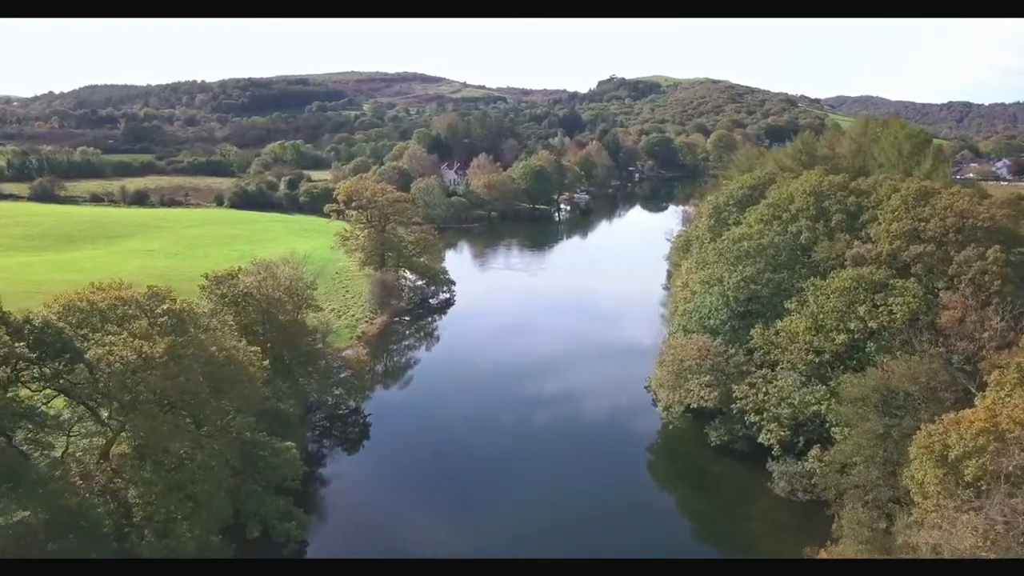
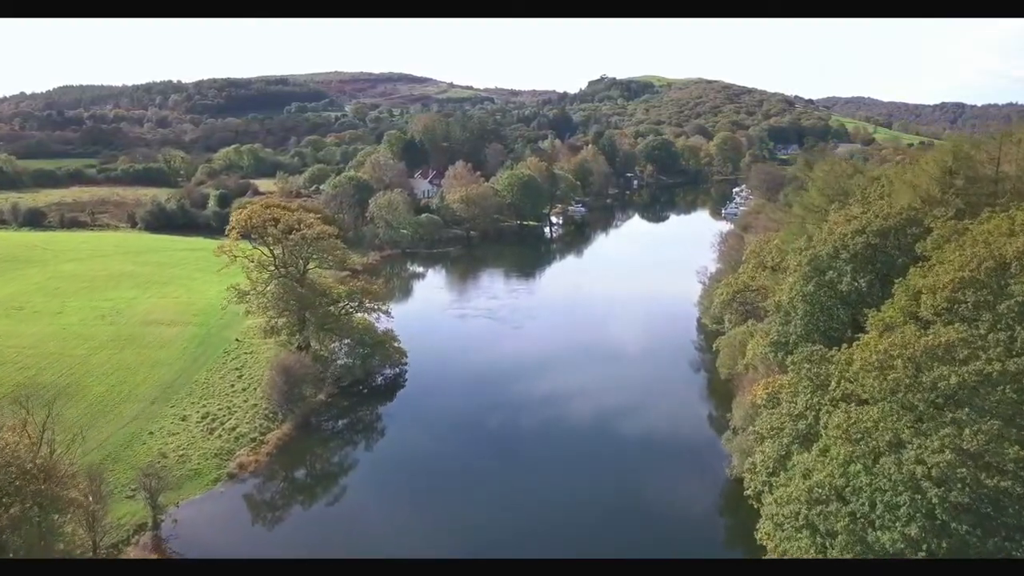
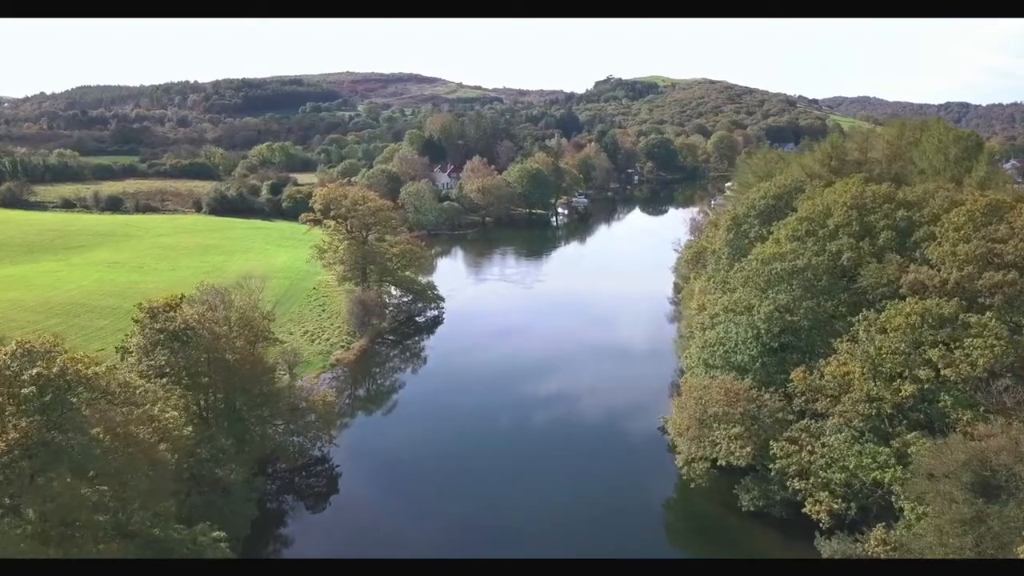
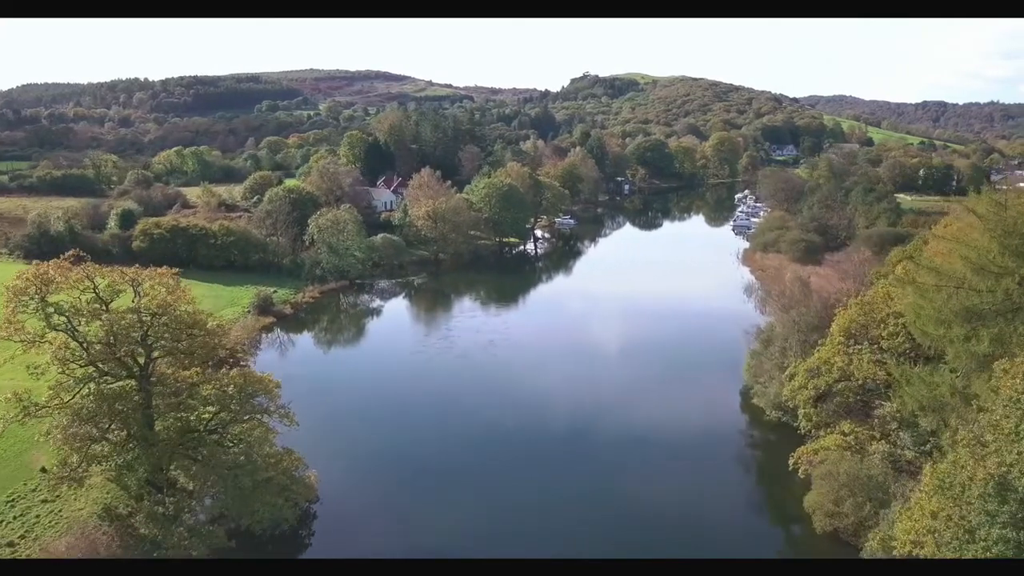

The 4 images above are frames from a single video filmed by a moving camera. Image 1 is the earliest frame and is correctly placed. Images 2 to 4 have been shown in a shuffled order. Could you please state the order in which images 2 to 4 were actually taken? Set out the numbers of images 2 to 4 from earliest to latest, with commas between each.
3, 2, 4
